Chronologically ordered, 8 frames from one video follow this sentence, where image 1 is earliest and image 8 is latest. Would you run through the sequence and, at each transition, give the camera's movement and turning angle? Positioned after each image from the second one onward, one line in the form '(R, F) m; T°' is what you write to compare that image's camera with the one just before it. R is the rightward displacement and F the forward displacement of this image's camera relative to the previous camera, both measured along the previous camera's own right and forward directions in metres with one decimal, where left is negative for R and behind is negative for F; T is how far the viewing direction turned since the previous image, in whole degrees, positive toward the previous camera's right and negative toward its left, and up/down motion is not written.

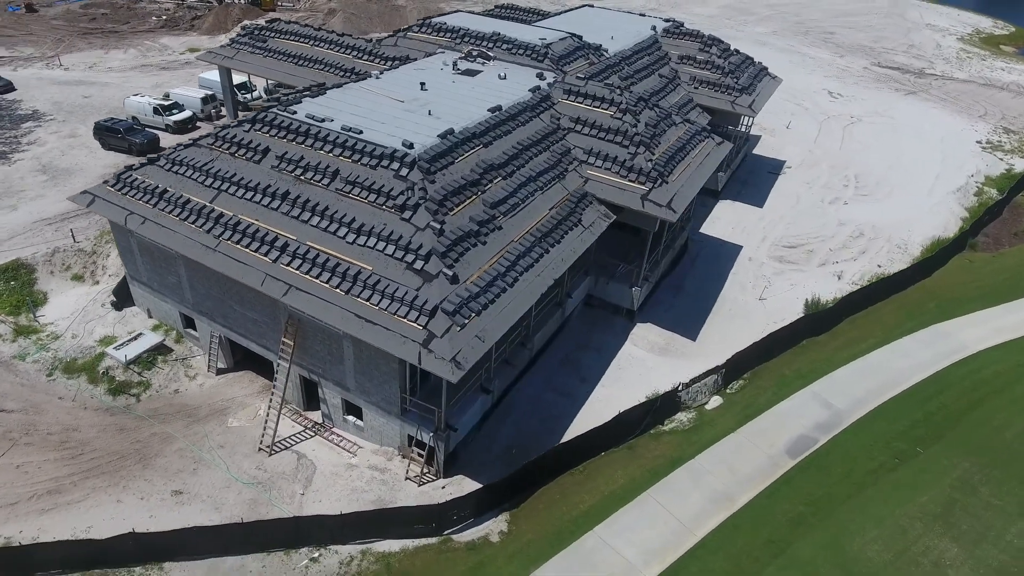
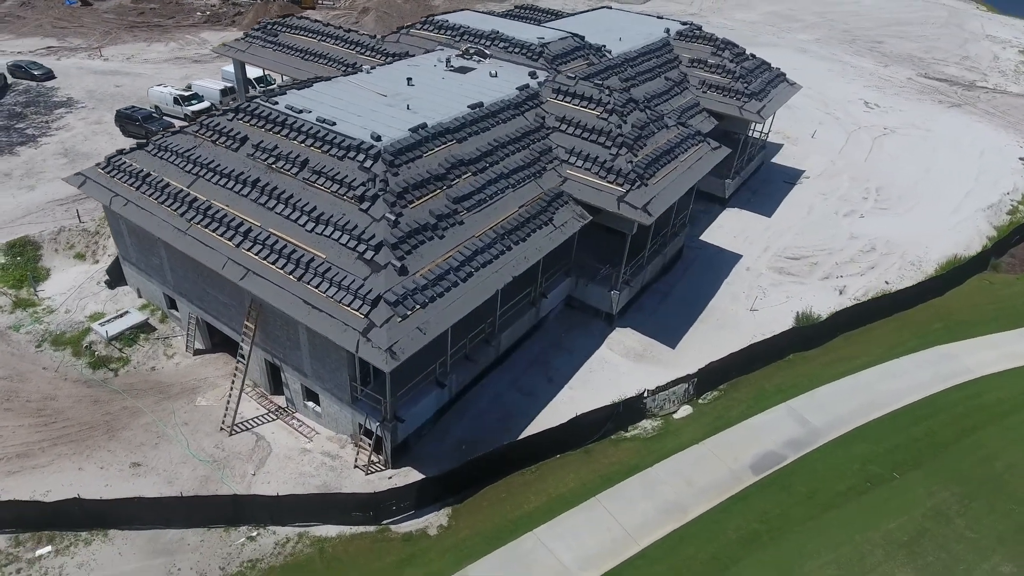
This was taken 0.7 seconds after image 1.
(+2.3, +0.1) m; -4°
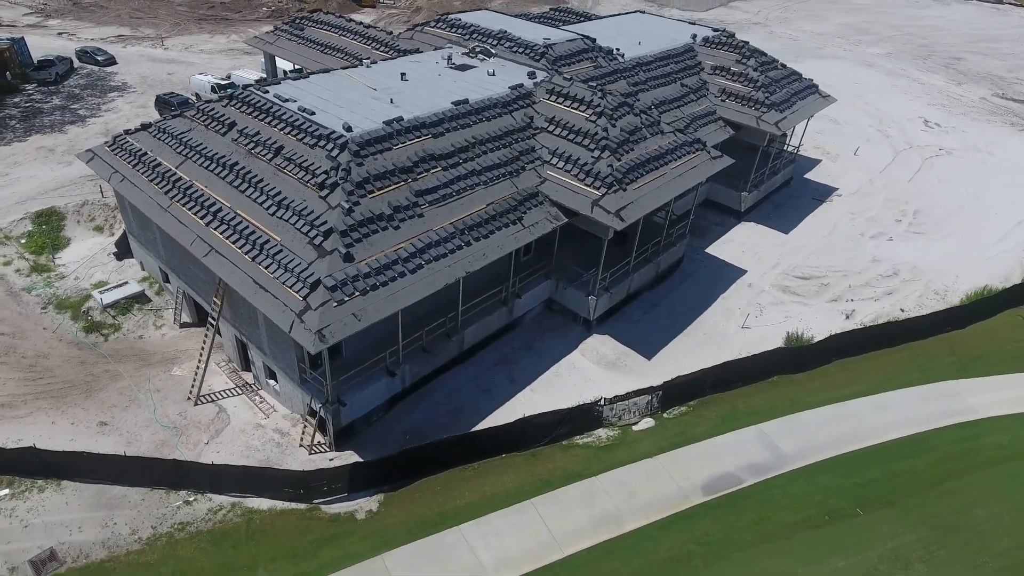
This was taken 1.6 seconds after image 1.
(+3.0, +0.2) m; -6°
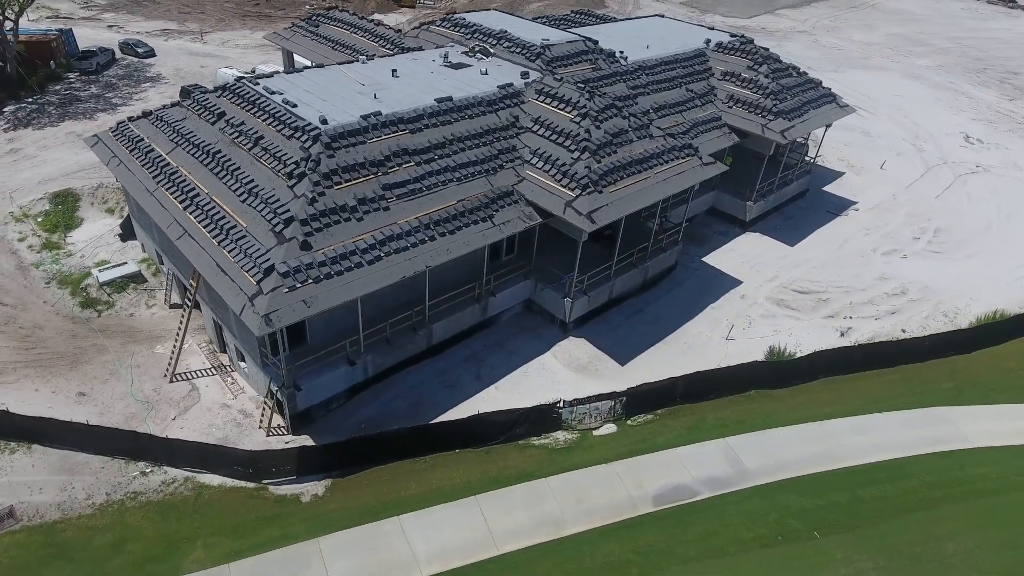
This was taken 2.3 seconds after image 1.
(+2.4, +0.1) m; -4°
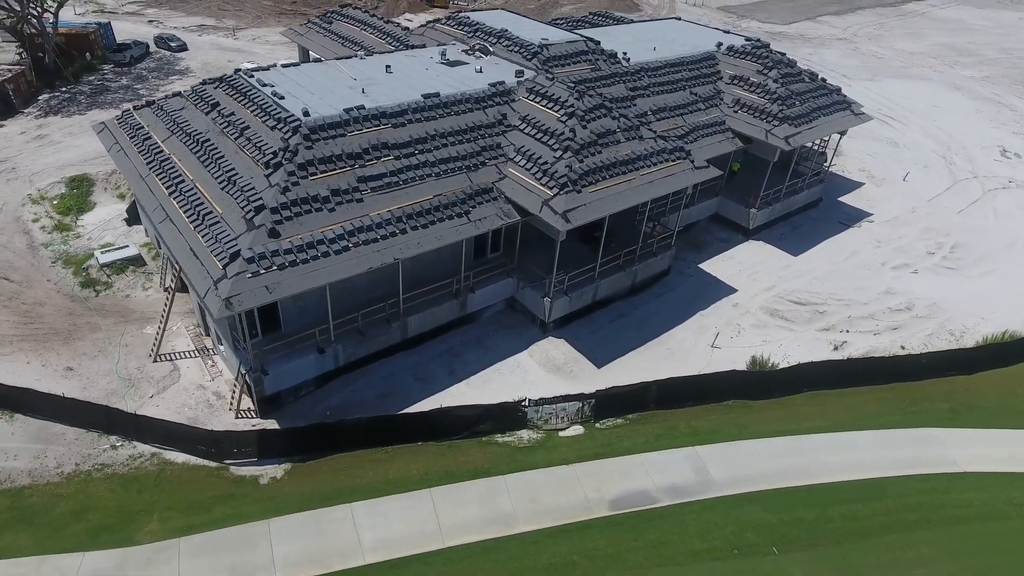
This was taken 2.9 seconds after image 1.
(+2.0, +0.1) m; -4°
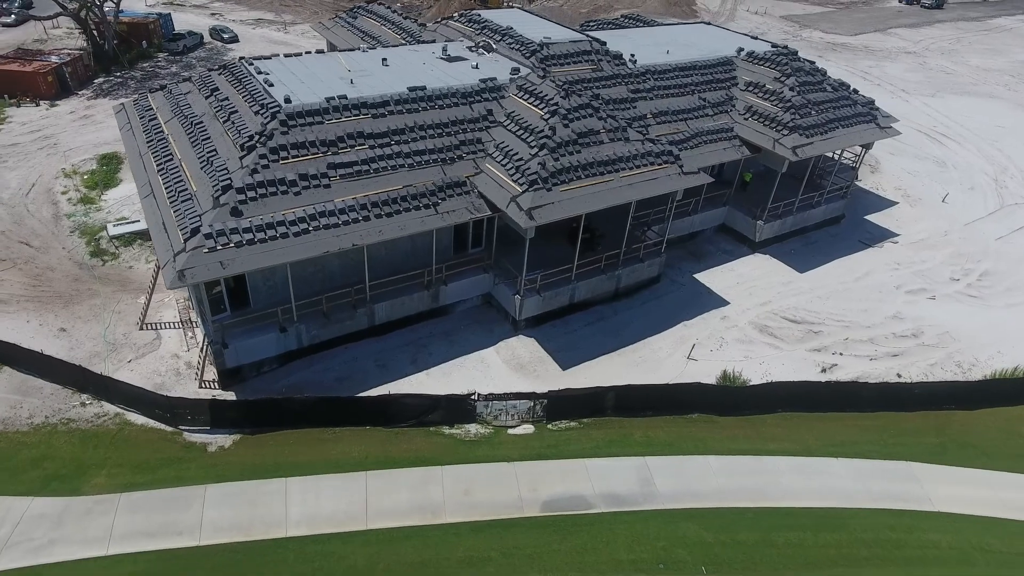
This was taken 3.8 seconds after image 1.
(+3.0, +0.2) m; -6°
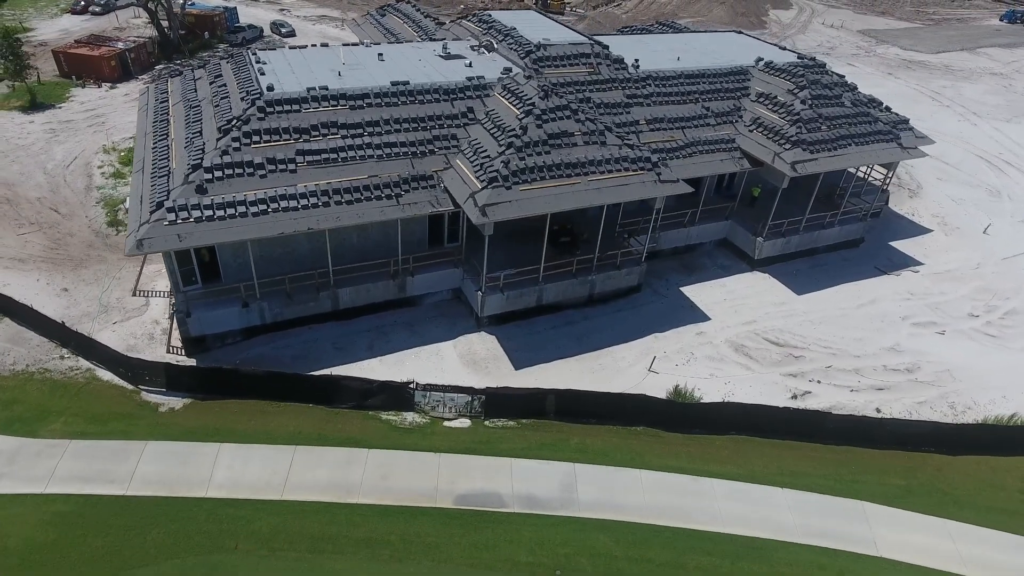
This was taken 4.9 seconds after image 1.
(+3.7, +0.1) m; -7°
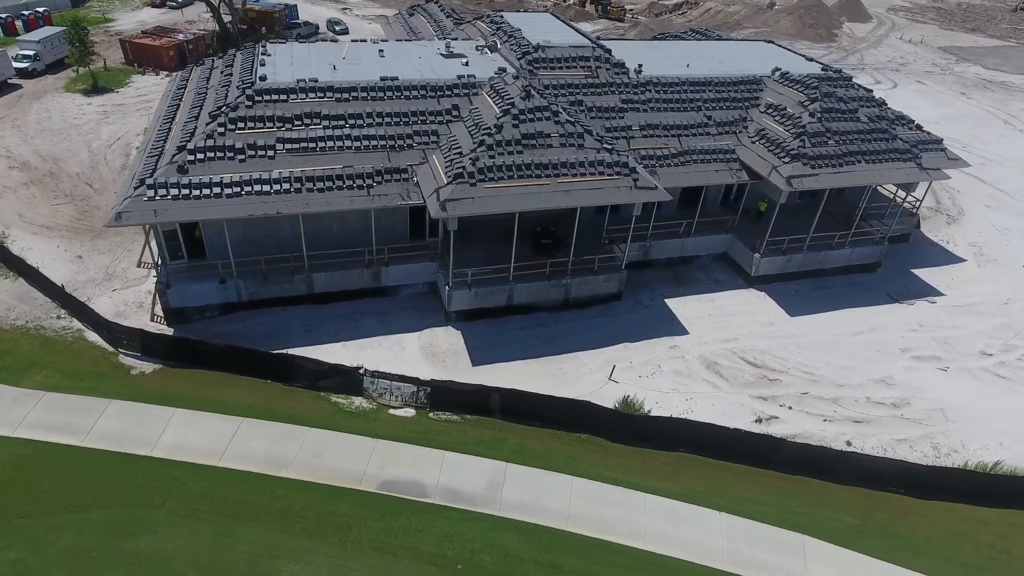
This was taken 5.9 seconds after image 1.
(+3.5, +0.1) m; -6°
